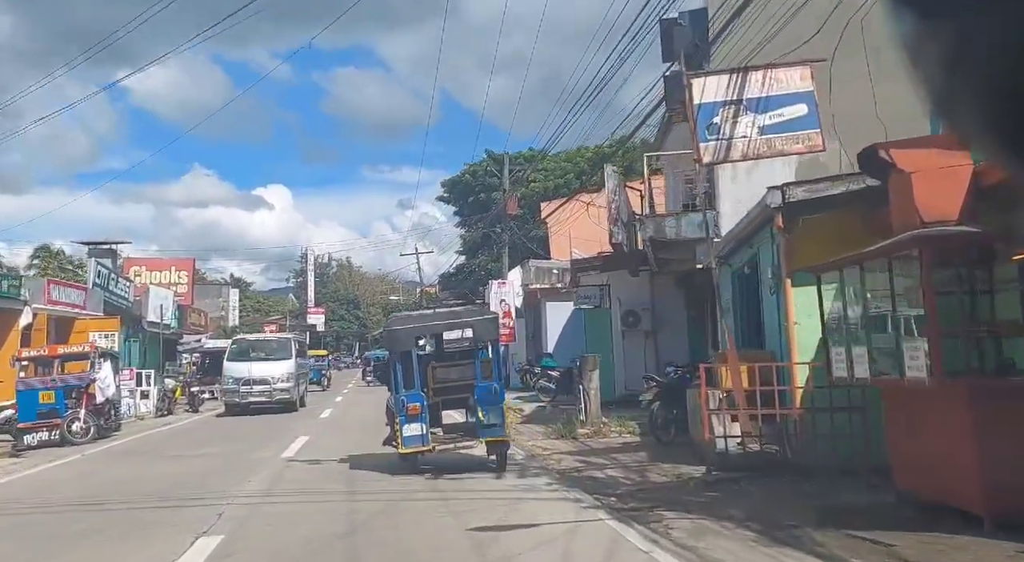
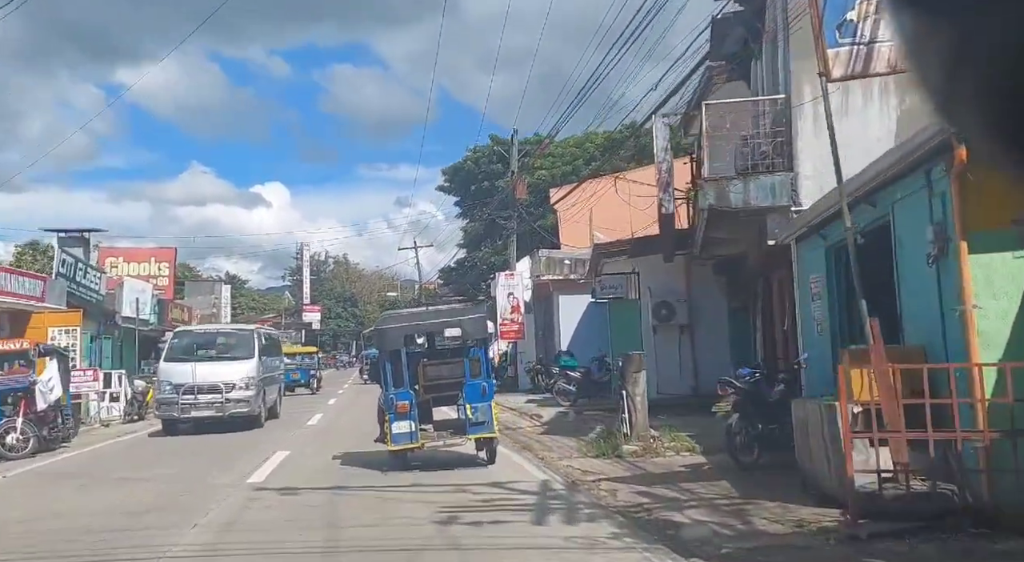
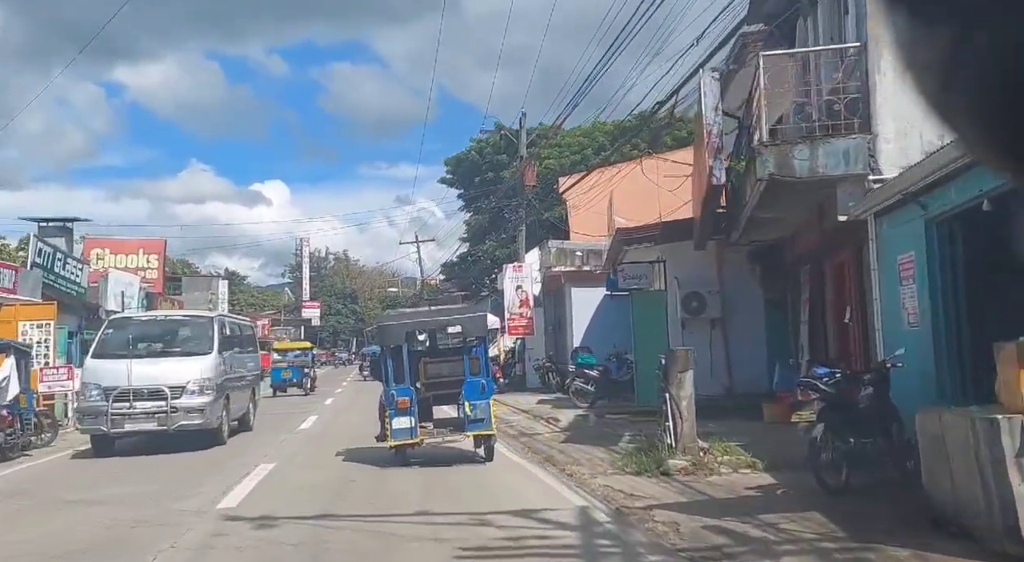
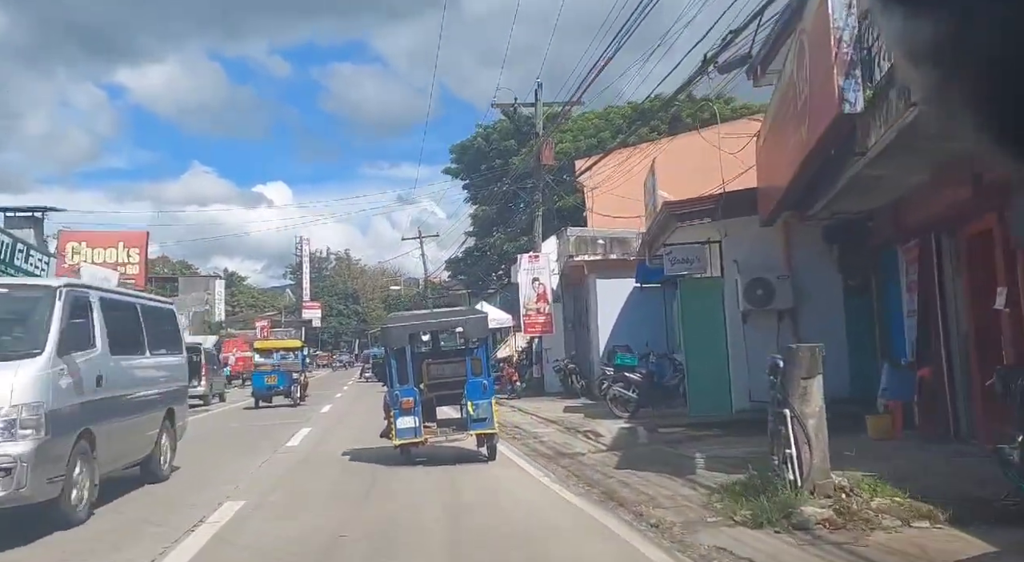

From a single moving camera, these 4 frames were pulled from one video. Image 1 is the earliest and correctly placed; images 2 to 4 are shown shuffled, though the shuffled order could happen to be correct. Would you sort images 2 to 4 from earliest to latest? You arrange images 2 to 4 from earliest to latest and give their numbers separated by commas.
2, 3, 4
